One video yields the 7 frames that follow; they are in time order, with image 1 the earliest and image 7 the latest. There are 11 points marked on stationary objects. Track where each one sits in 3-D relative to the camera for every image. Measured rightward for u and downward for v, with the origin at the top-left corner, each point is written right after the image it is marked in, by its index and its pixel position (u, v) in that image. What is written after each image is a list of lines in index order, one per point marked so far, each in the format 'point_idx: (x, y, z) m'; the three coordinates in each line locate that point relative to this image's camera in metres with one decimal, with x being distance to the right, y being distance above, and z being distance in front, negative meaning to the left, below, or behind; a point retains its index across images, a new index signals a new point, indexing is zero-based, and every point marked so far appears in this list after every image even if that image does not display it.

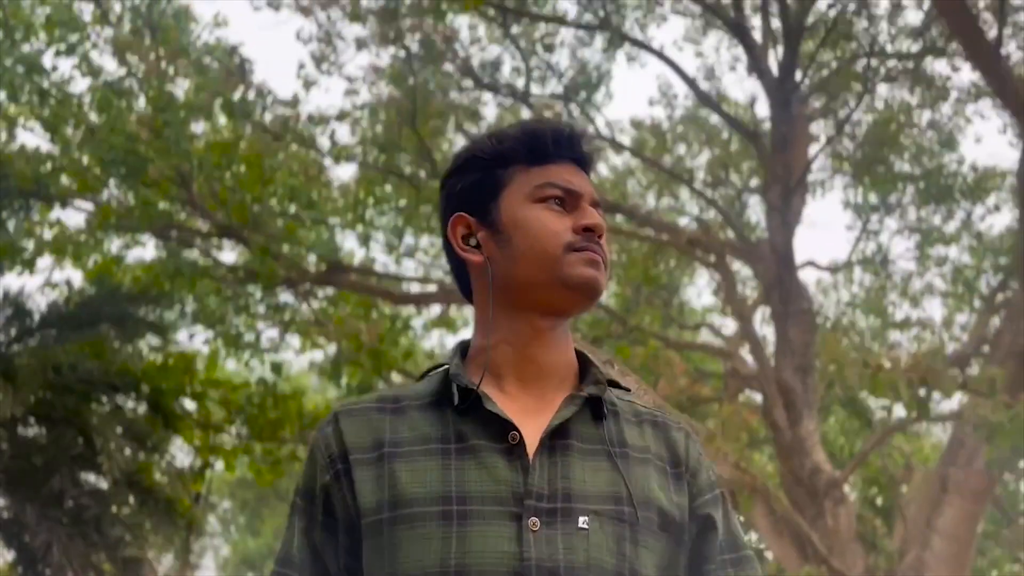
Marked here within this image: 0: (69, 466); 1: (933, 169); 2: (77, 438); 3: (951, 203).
0: (-2.1, -0.8, +5.7) m
1: (+2.9, +0.8, +8.1) m
2: (-2.1, -0.7, +5.7) m
3: (+3.0, +0.6, +8.2) m
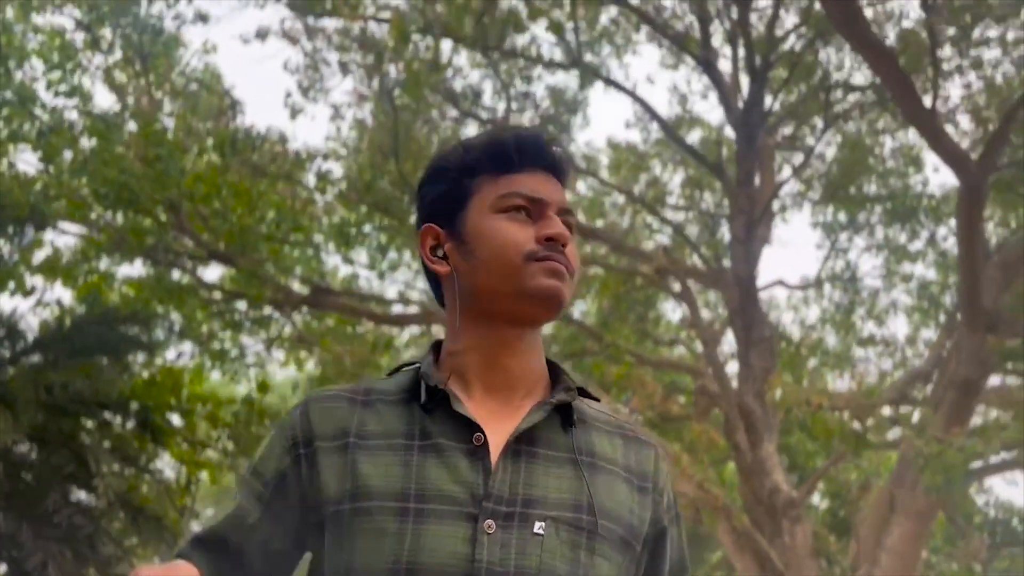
0: (-2.2, -0.9, +5.7) m
1: (+2.7, +0.7, +8.4) m
2: (-2.1, -0.8, +5.8) m
3: (+2.9, +0.5, +8.5) m
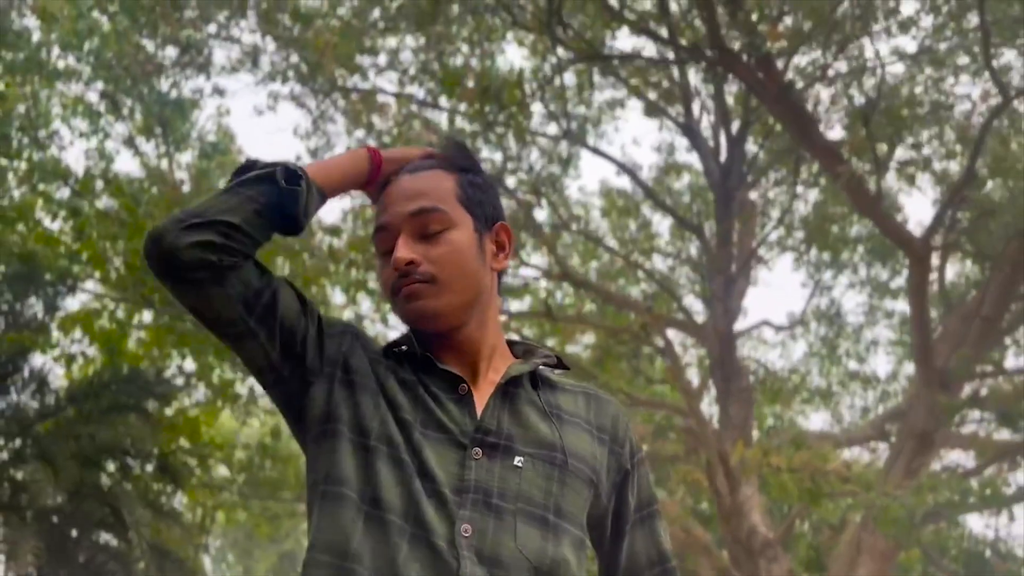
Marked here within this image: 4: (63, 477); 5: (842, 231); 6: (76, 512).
0: (-2.2, -1.2, +6.2) m
1: (+2.7, +0.4, +8.9) m
2: (-2.1, -1.1, +6.2) m
3: (+2.8, +0.2, +8.9) m
4: (-2.3, -0.9, +6.0) m
5: (+2.5, +0.4, +9.0) m
6: (-2.3, -1.1, +6.1) m
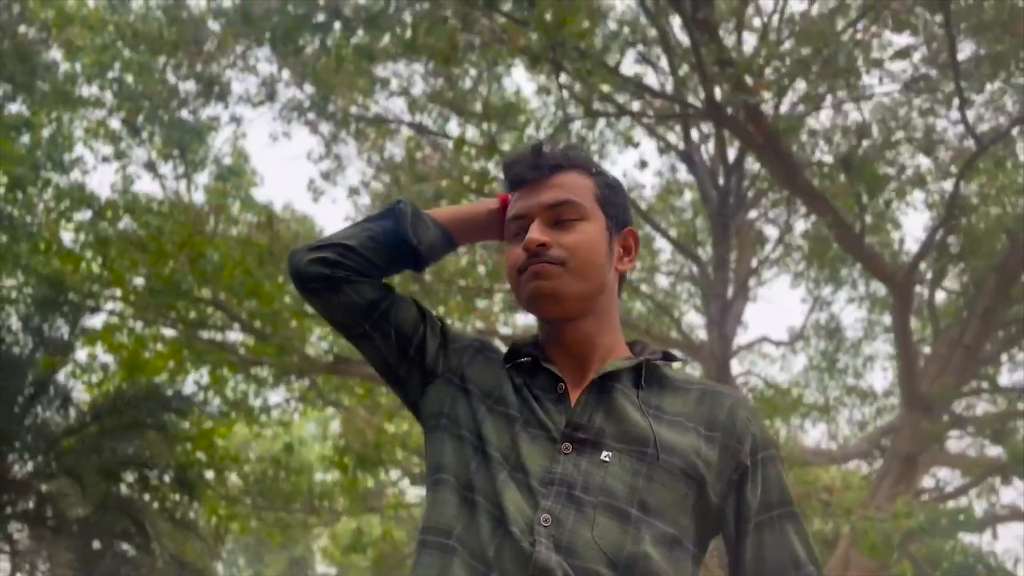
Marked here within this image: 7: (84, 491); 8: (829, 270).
0: (-2.1, -1.4, +6.4) m
1: (+2.7, +0.2, +9.1) m
2: (-2.1, -1.2, +6.5) m
3: (+2.9, 0.0, +9.1) m
4: (-2.2, -1.0, +6.3) m
5: (+2.5, +0.3, +9.3) m
6: (-2.2, -1.3, +6.4) m
7: (-2.3, -1.1, +6.3) m
8: (+2.5, +0.1, +9.4) m
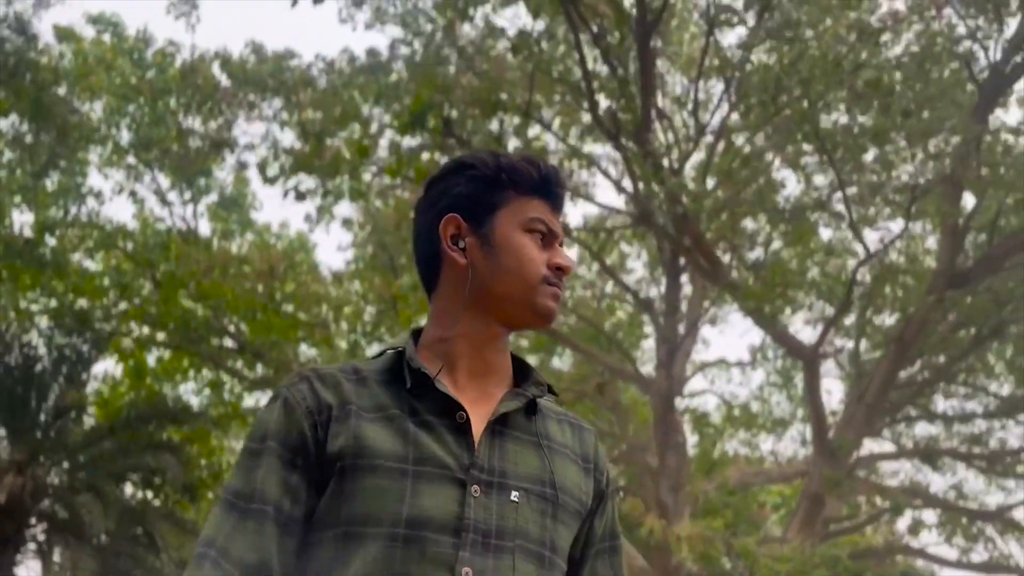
0: (-2.4, -1.5, +7.2) m
1: (+2.6, 0.0, +9.9) m
2: (-2.3, -1.4, +7.3) m
3: (+2.7, -0.2, +9.9) m
4: (-2.4, -1.2, +7.0) m
5: (+2.3, 0.0, +10.1) m
6: (-2.4, -1.4, +7.2) m
7: (-2.5, -1.2, +7.0) m
8: (+2.3, -0.1, +10.2) m
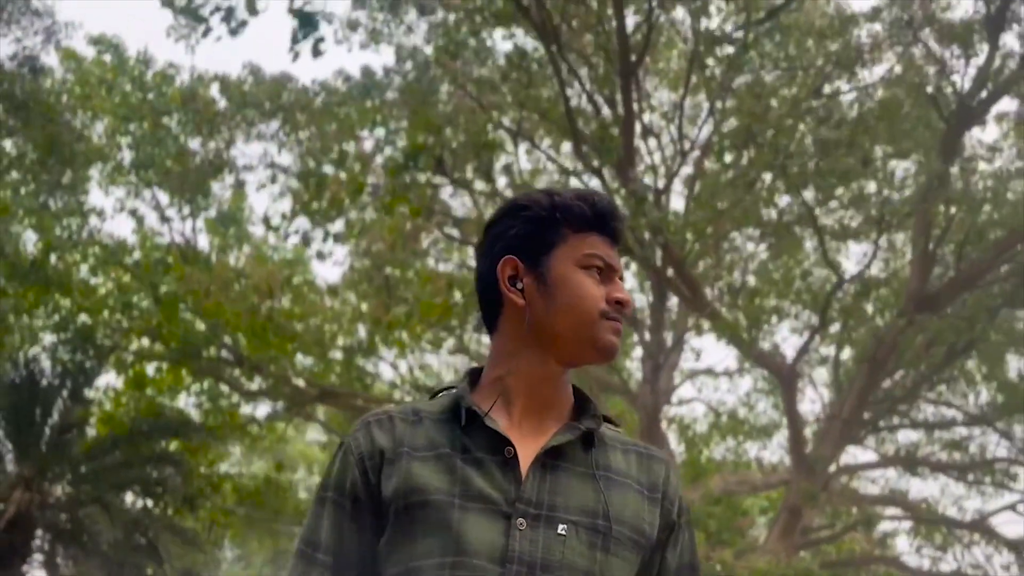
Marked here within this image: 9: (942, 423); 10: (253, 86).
0: (-2.4, -1.6, +7.4) m
1: (+2.5, 0.0, +10.2) m
2: (-2.4, -1.4, +7.5) m
3: (+2.6, -0.3, +10.2) m
4: (-2.5, -1.2, +7.3) m
5: (+2.3, 0.0, +10.4) m
6: (-2.5, -1.5, +7.4) m
7: (-2.5, -1.2, +7.3) m
8: (+2.2, -0.2, +10.5) m
9: (+3.5, -1.1, +9.8) m
10: (-1.9, +1.5, +8.9) m
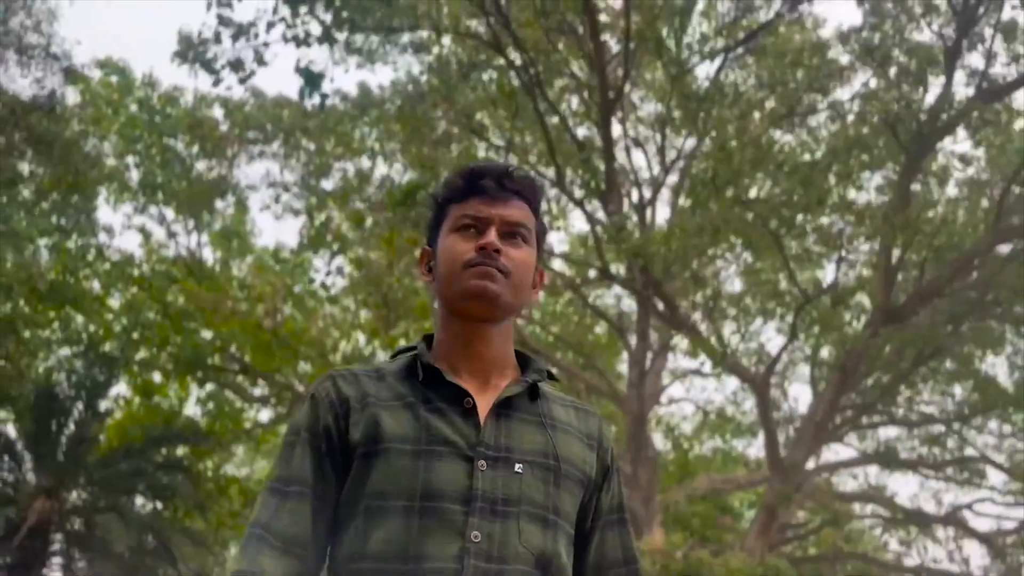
0: (-2.4, -1.7, +7.9) m
1: (+2.4, -0.1, +10.6) m
2: (-2.4, -1.6, +7.9) m
3: (+2.6, -0.3, +10.6) m
4: (-2.5, -1.4, +7.7) m
5: (+2.2, -0.1, +10.8) m
6: (-2.5, -1.6, +7.8) m
7: (-2.5, -1.4, +7.7) m
8: (+2.1, -0.2, +10.9) m
9: (+3.5, -1.1, +10.2) m
10: (-2.0, +1.4, +9.3) m
